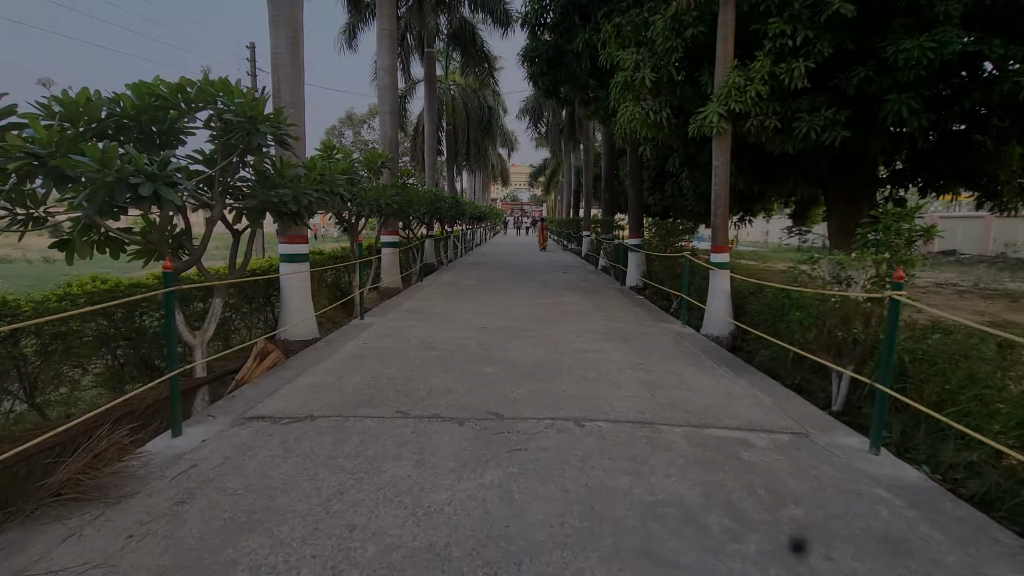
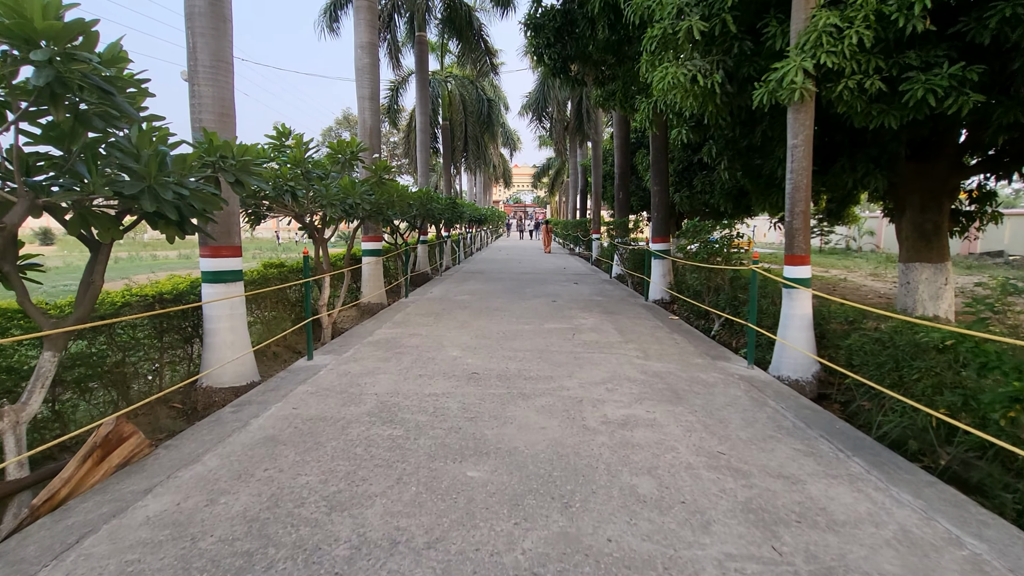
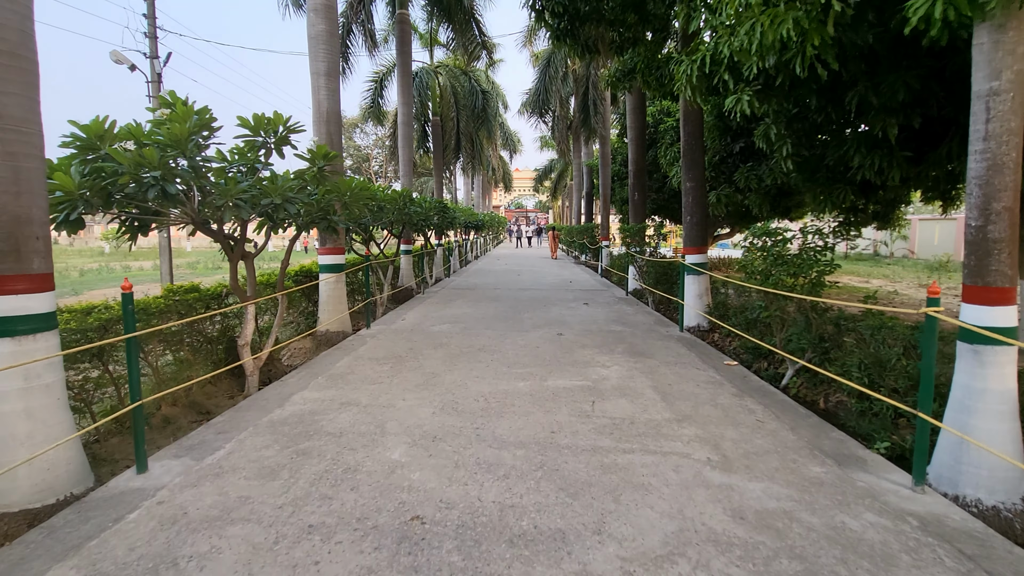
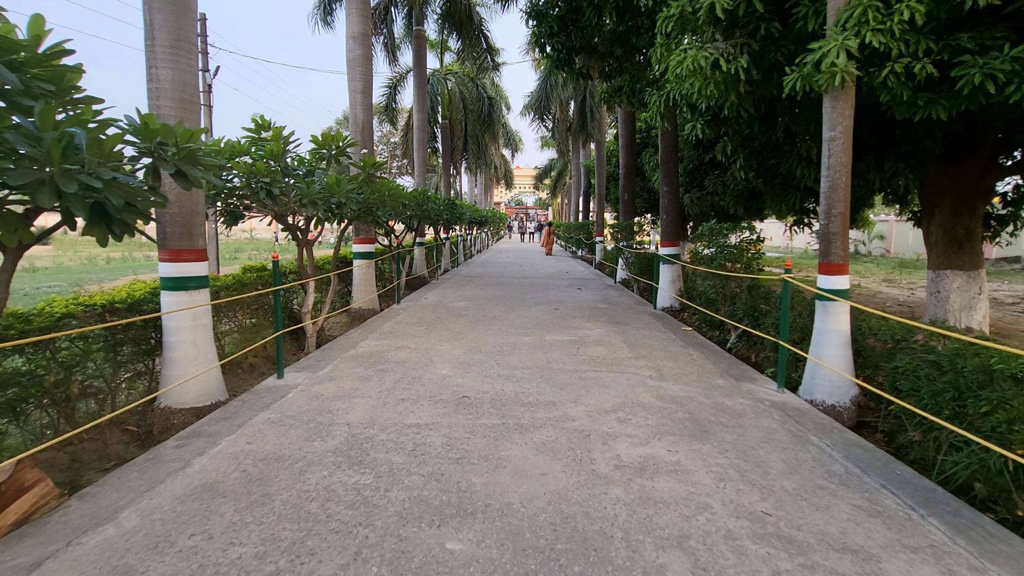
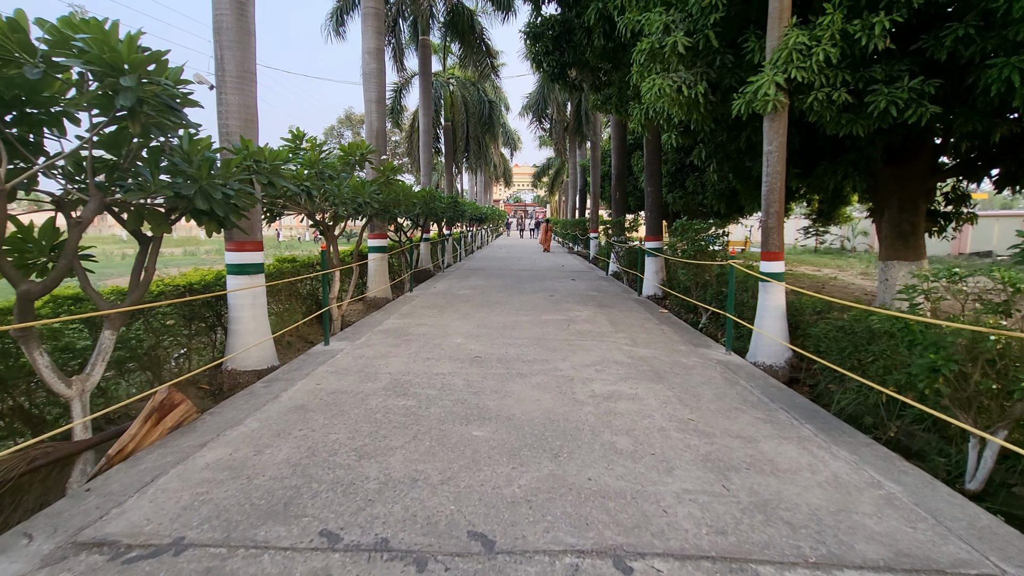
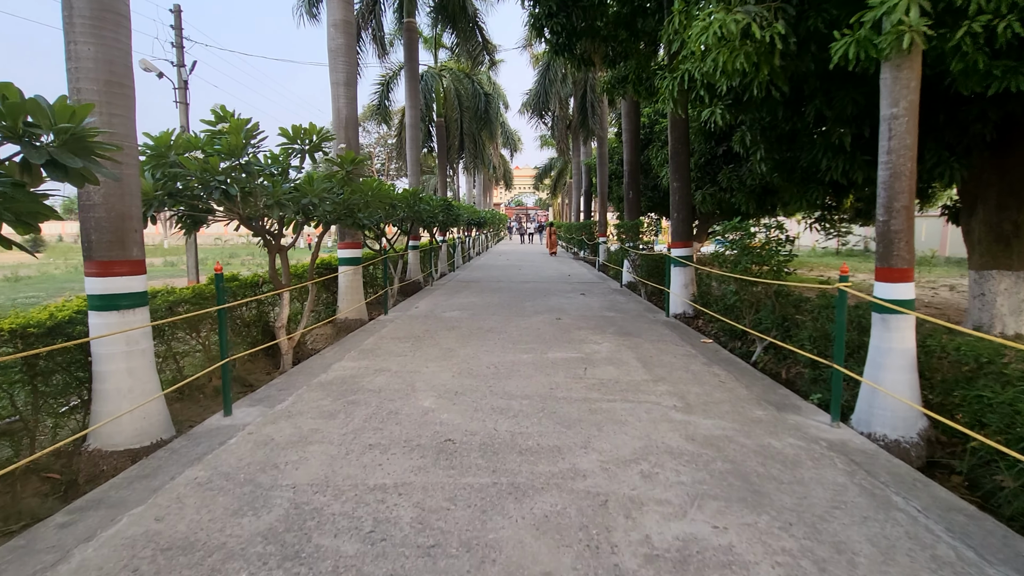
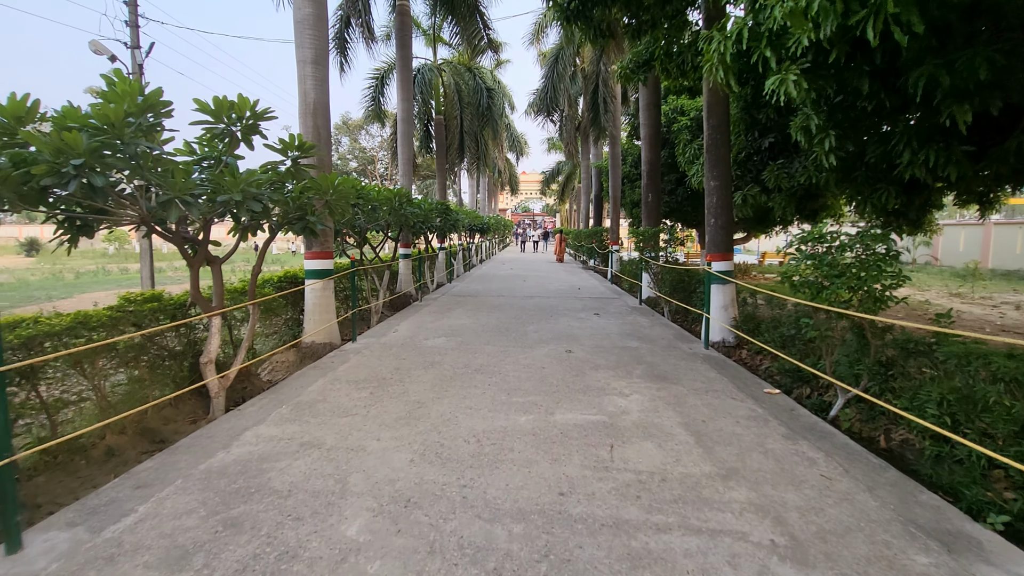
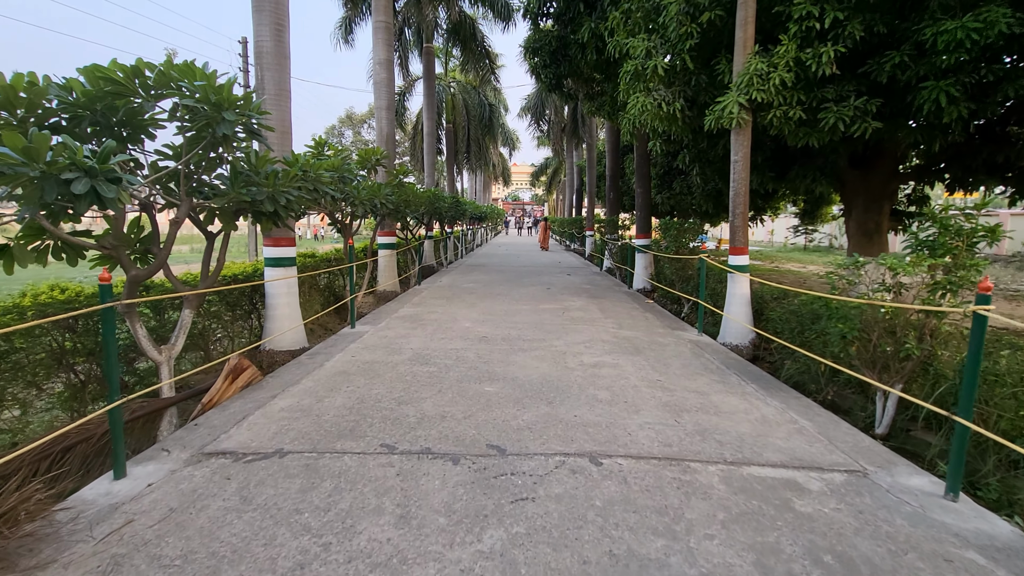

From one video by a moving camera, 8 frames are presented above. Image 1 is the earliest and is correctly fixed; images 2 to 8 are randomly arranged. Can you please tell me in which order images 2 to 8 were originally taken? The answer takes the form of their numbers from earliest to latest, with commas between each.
8, 5, 2, 4, 6, 3, 7
